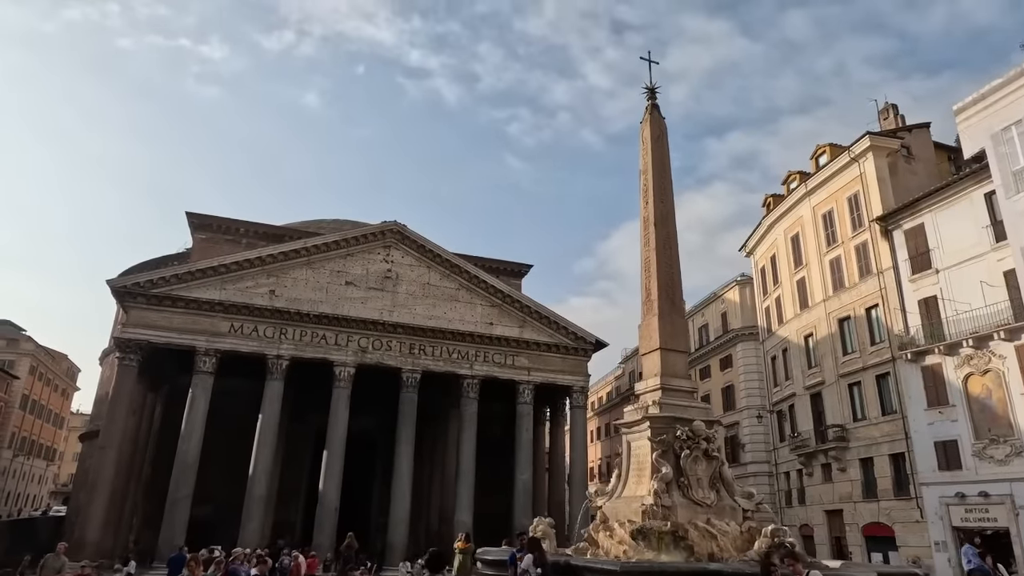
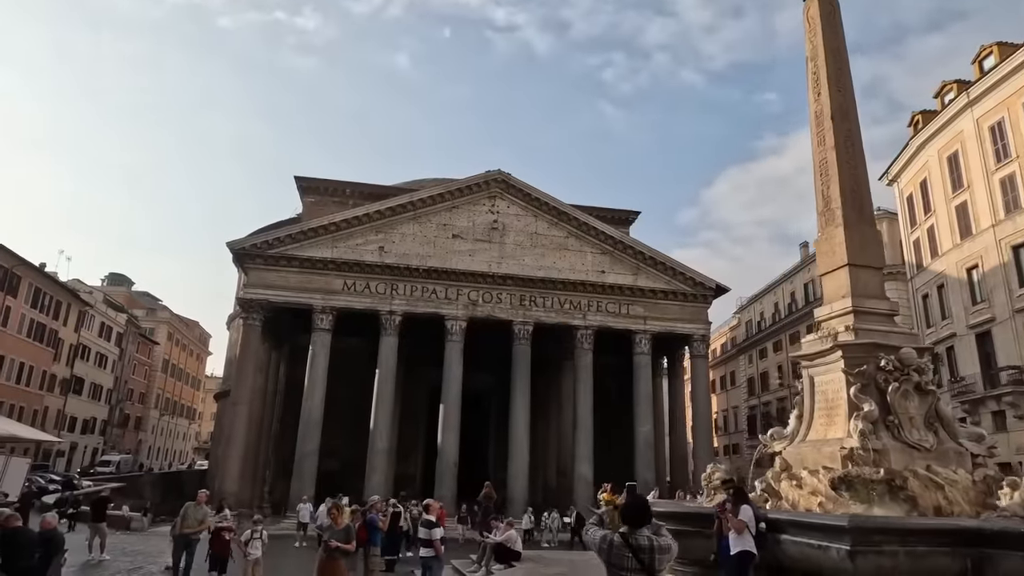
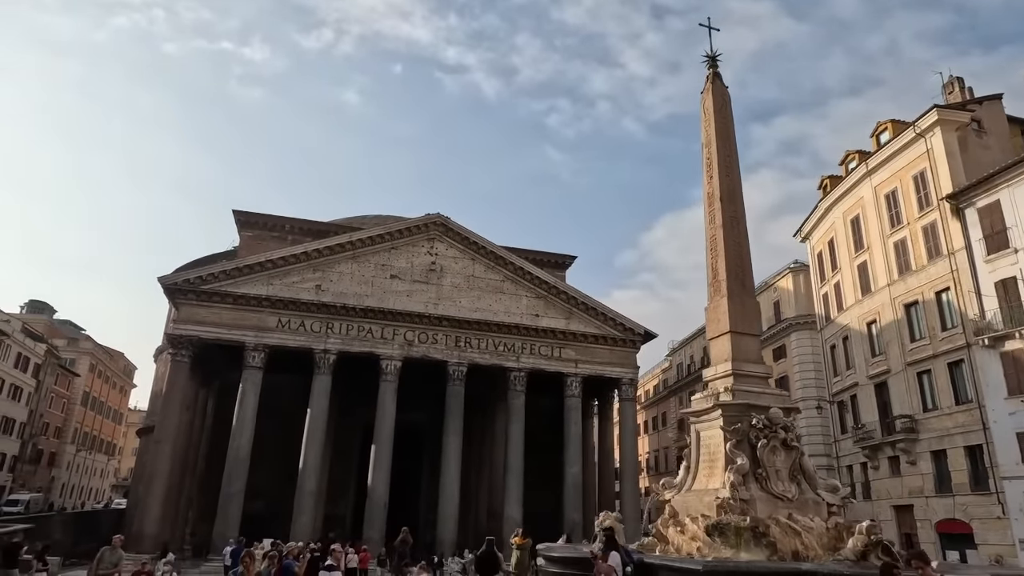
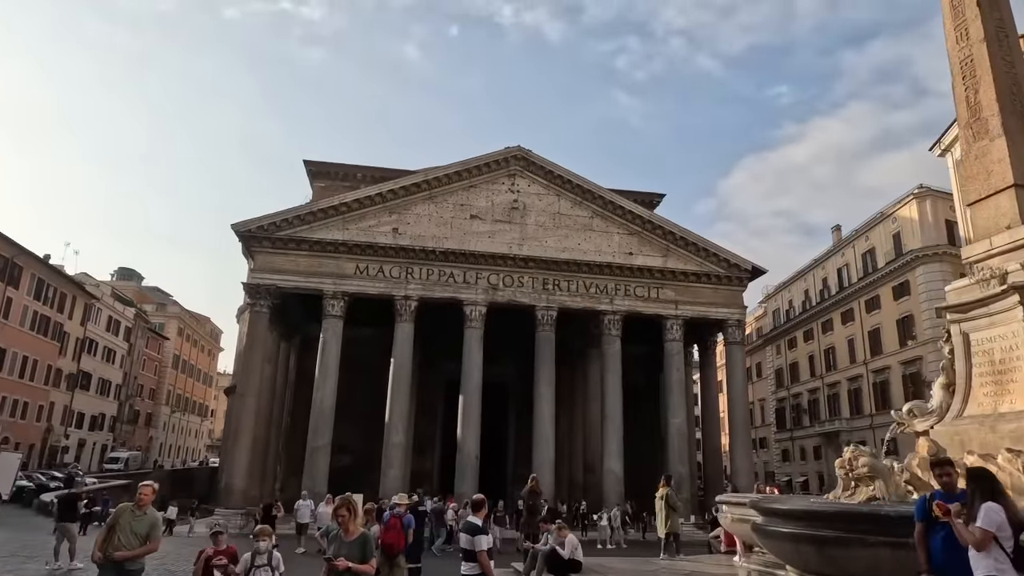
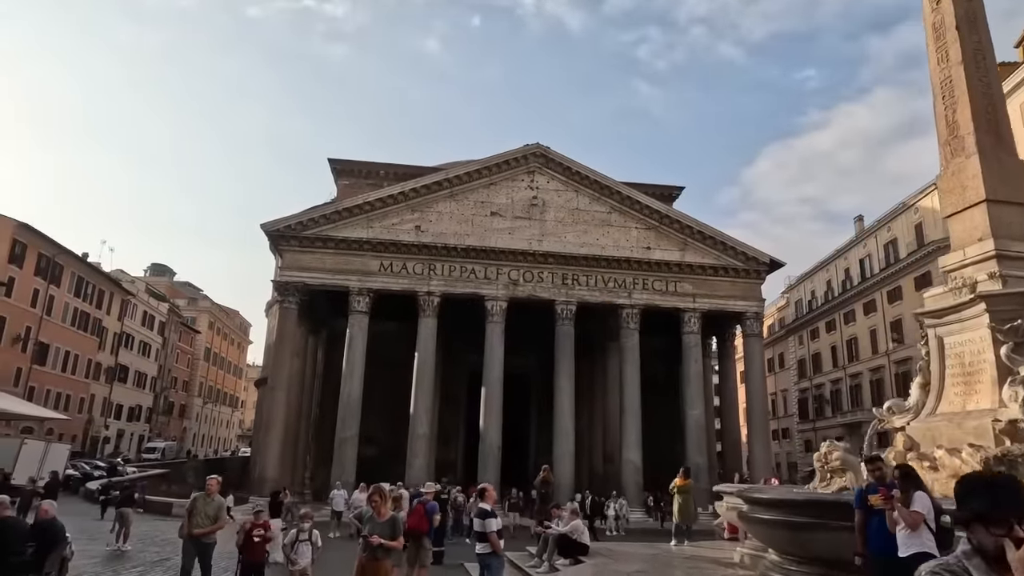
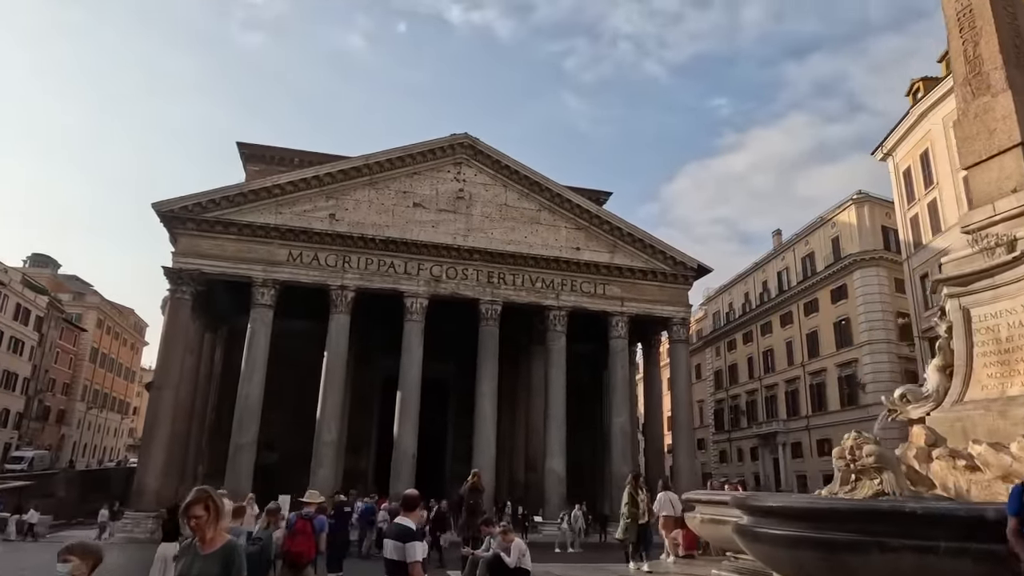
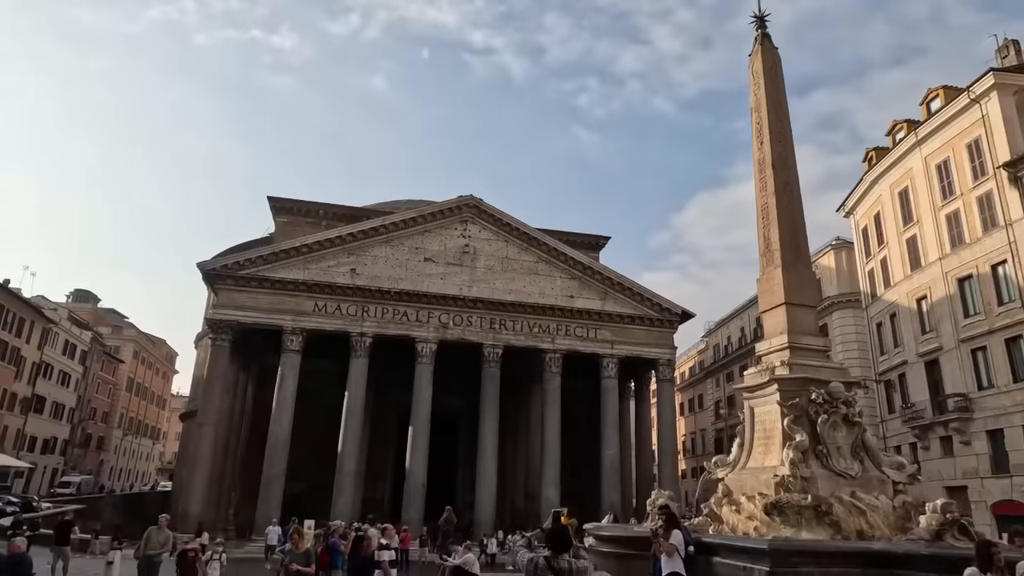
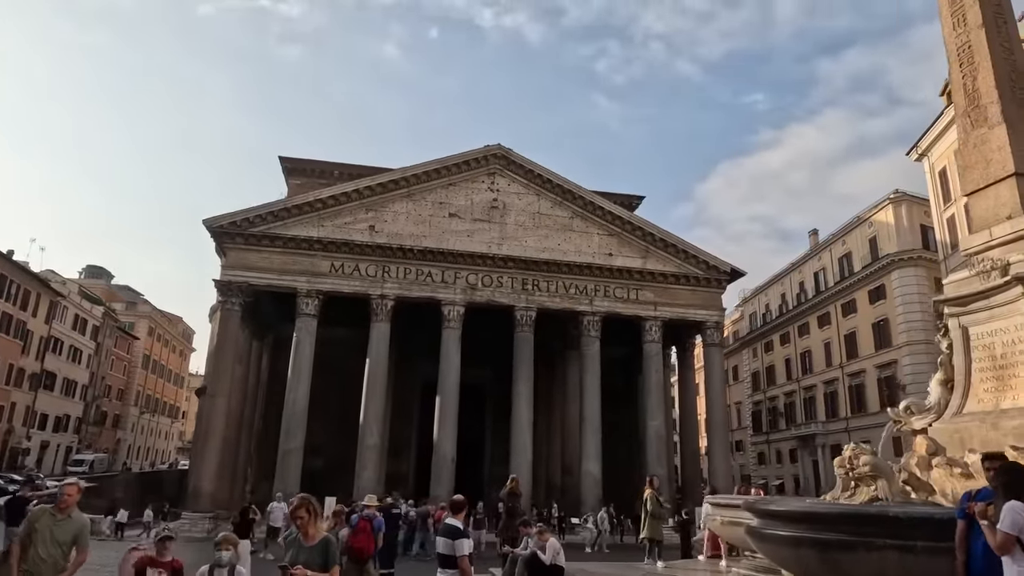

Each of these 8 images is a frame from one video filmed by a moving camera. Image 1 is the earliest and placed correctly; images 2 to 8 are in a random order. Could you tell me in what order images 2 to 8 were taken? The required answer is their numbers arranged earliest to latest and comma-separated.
3, 7, 2, 5, 4, 8, 6
